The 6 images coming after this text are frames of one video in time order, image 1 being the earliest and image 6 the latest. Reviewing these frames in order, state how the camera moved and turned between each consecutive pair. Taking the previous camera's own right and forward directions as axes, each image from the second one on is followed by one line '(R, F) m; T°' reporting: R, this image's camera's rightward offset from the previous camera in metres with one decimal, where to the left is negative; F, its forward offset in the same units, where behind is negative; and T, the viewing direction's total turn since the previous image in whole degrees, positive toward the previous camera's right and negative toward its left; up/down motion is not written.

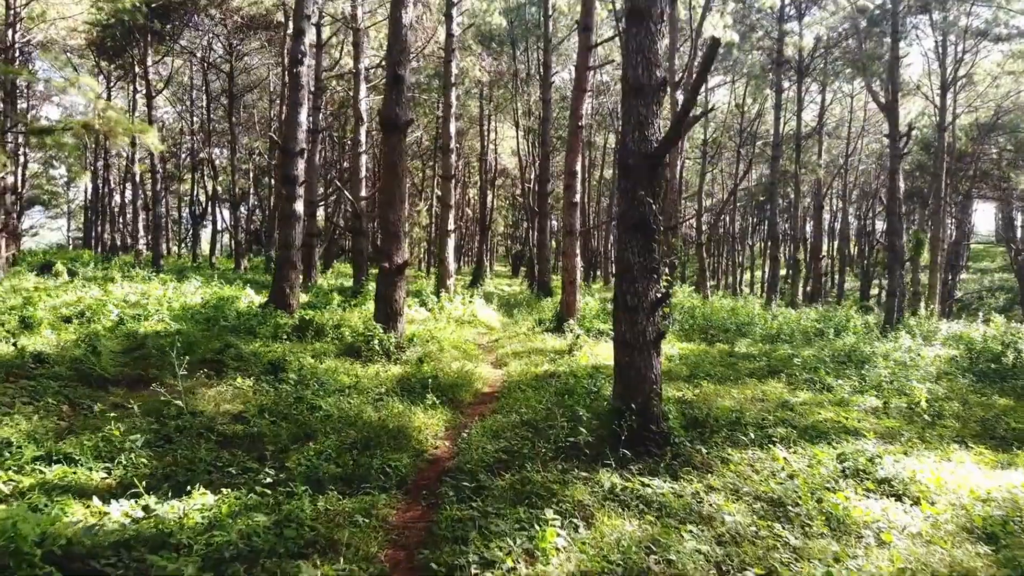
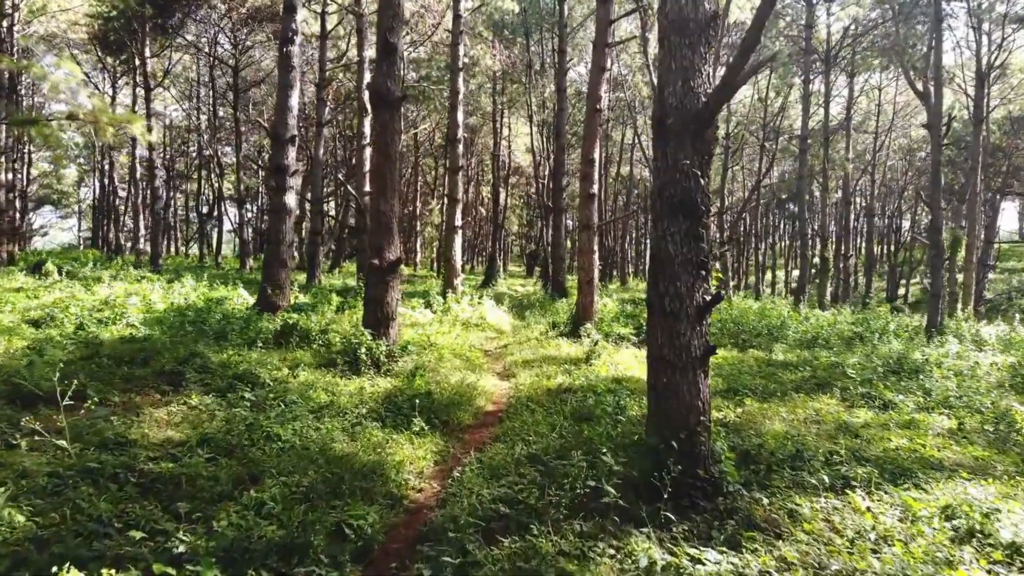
(+0.1, +1.2) m; -1°
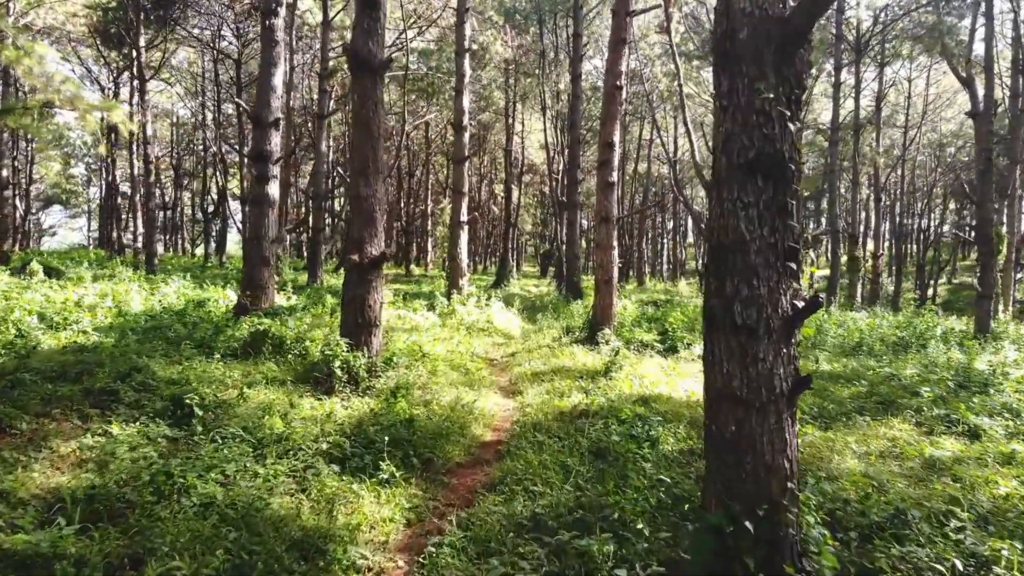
(+0.1, +1.3) m; -1°
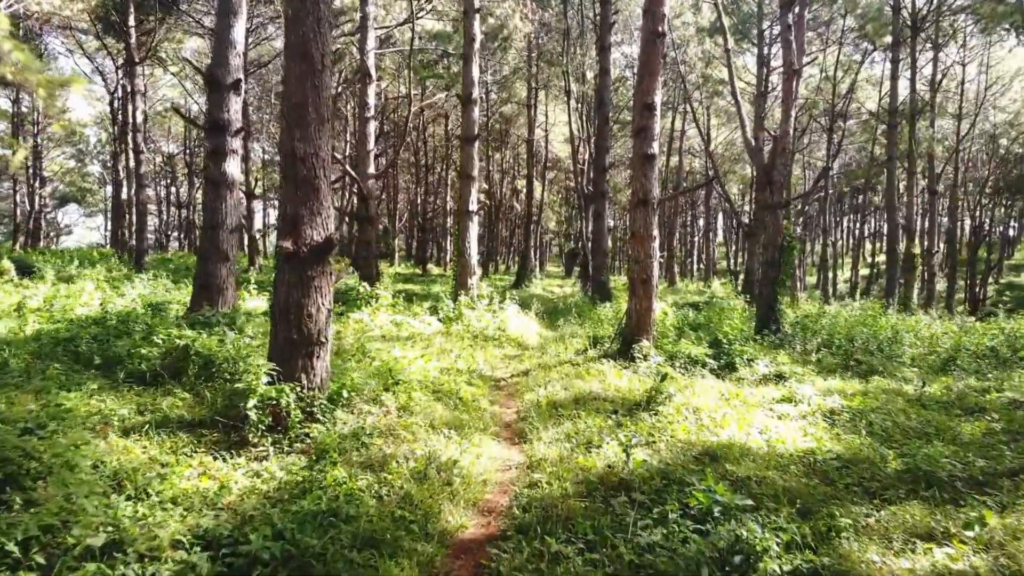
(+0.1, +2.1) m; -2°
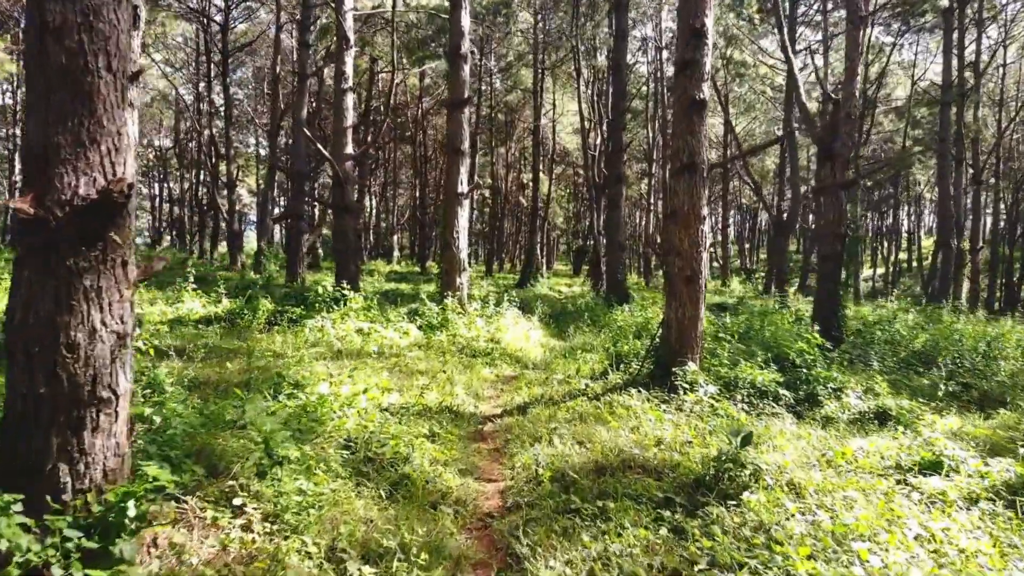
(+0.1, +2.3) m; -1°
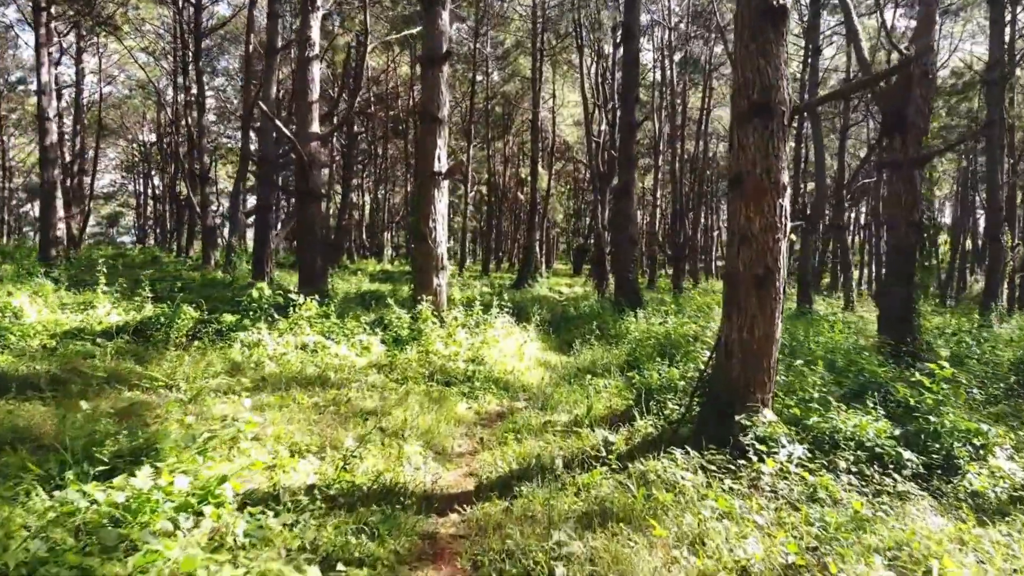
(+0.1, +1.9) m; 0°
